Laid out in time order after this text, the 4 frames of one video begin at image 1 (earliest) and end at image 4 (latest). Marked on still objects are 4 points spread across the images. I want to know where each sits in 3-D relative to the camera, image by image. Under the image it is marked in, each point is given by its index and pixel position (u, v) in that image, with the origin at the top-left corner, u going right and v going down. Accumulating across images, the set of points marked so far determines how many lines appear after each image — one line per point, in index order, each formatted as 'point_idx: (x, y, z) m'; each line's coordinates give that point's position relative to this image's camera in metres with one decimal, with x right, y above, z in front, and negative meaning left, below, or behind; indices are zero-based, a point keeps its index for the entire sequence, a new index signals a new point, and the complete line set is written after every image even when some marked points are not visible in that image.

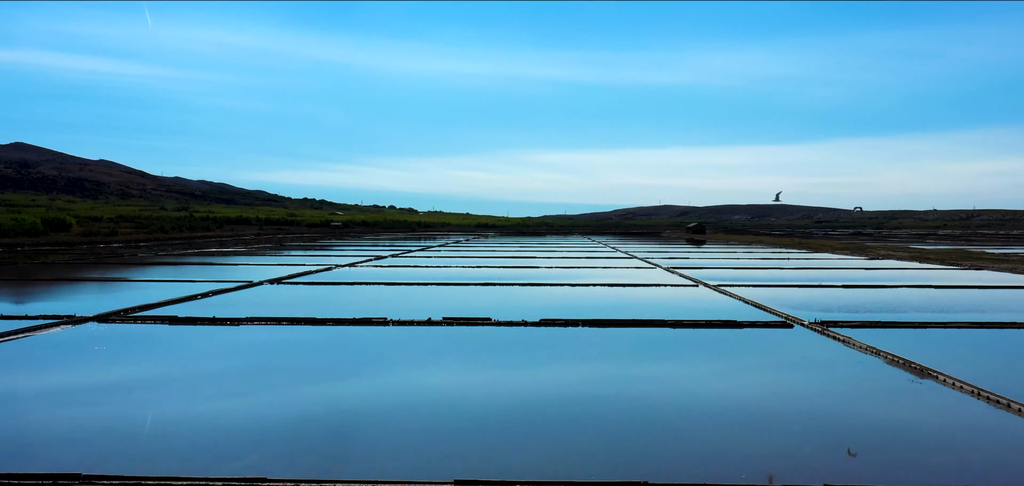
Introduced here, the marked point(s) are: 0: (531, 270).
0: (+0.3, -0.6, +16.4) m
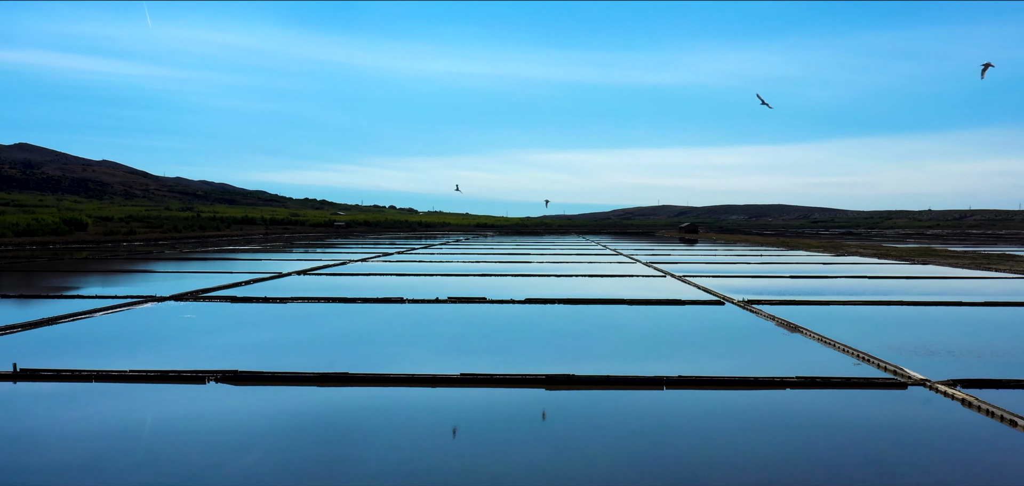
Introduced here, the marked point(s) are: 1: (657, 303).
0: (+0.2, -0.6, +16.9) m
1: (+2.3, -1.0, +10.4) m
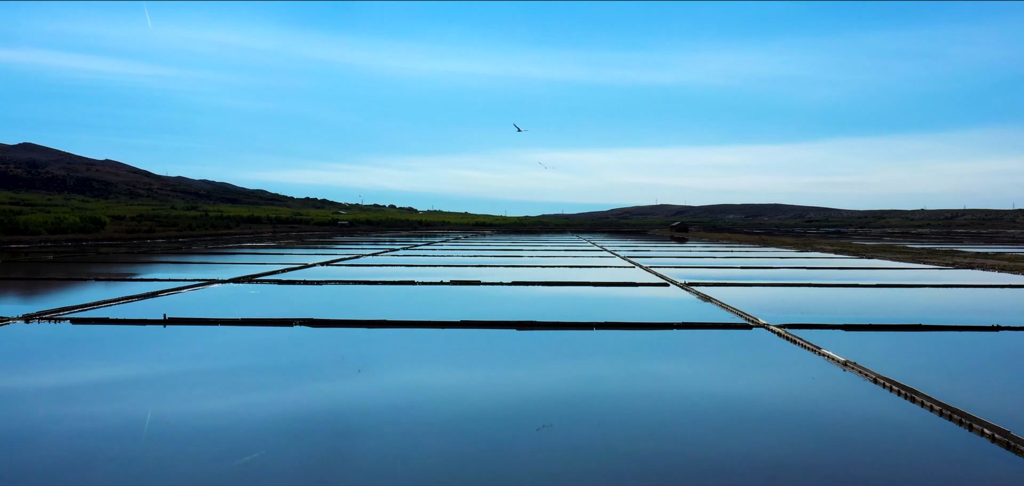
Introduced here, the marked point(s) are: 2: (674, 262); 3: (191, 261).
0: (+0.1, -0.5, +17.7) m
1: (+2.2, -1.0, +11.1) m
2: (+4.1, -0.5, +16.4) m
3: (-7.3, -0.4, +15.1) m
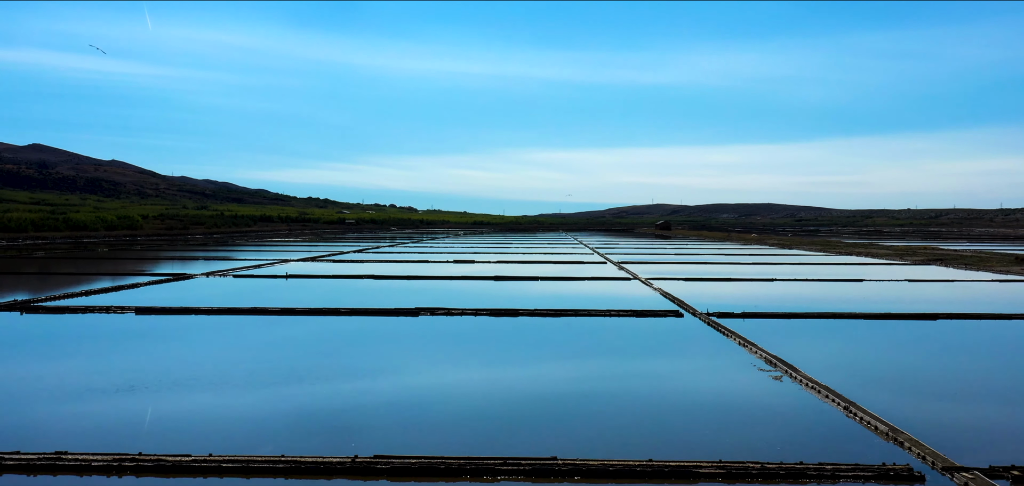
0: (0.0, -0.4, +19.1) m
1: (+2.1, -0.9, +12.6) m
2: (+3.9, -0.4, +17.9) m
3: (-7.4, -0.4, +16.5) m
